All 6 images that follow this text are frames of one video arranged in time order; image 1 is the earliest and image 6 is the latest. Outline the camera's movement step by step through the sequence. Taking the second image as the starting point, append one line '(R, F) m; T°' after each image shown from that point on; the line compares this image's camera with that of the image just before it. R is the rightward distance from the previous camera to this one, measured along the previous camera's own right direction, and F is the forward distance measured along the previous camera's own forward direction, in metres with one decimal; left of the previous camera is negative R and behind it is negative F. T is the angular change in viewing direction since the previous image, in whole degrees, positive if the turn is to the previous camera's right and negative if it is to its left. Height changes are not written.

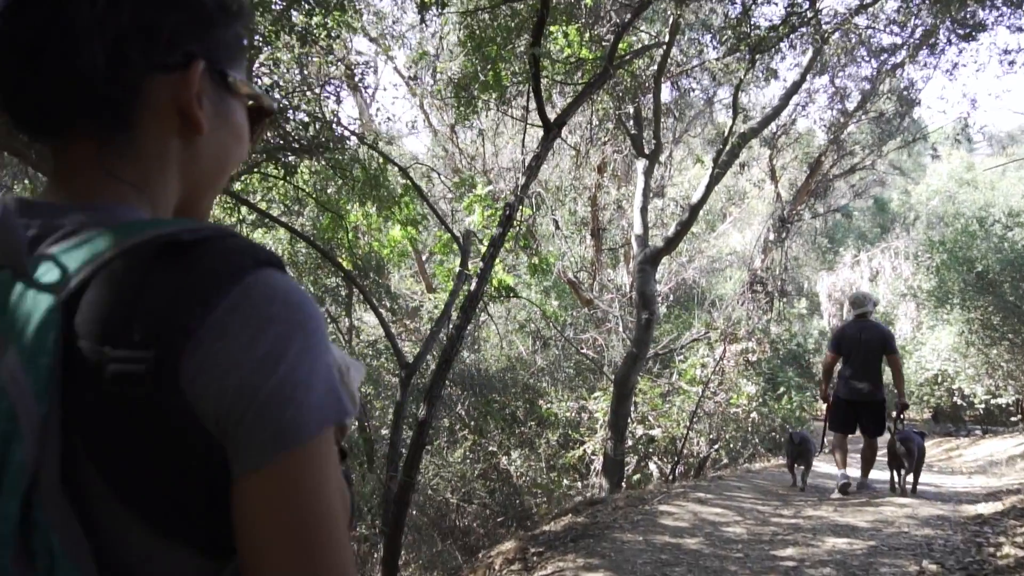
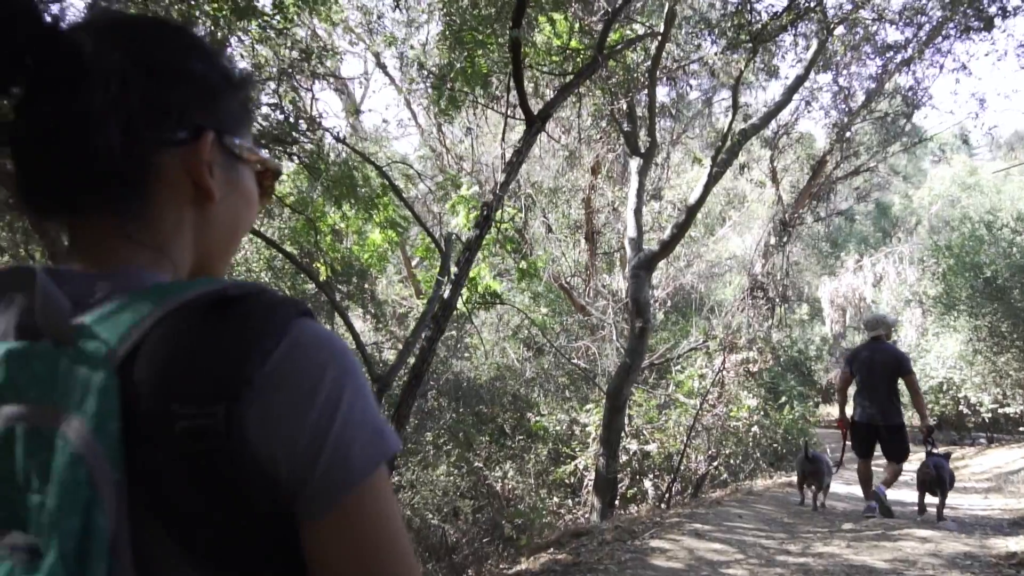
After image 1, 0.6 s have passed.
(+0.1, +0.5) m; 0°
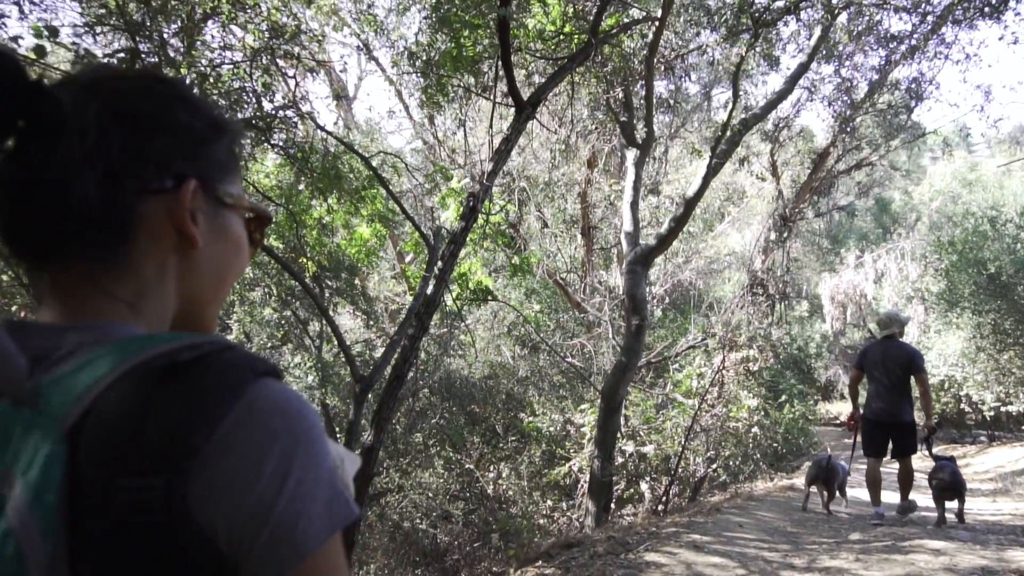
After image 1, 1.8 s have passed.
(+0.1, +0.3) m; 0°
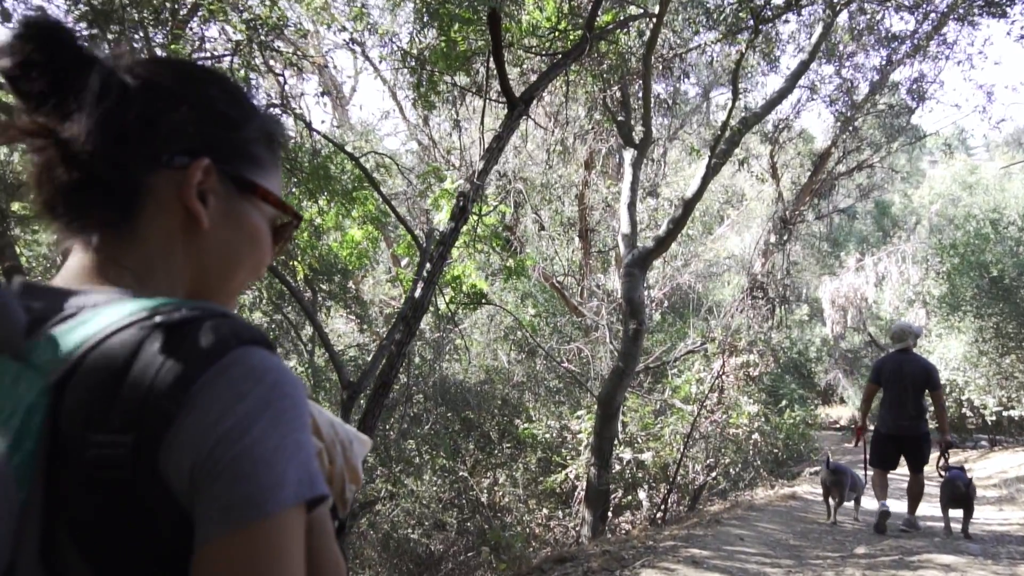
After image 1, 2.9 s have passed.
(0.0, +0.2) m; 0°
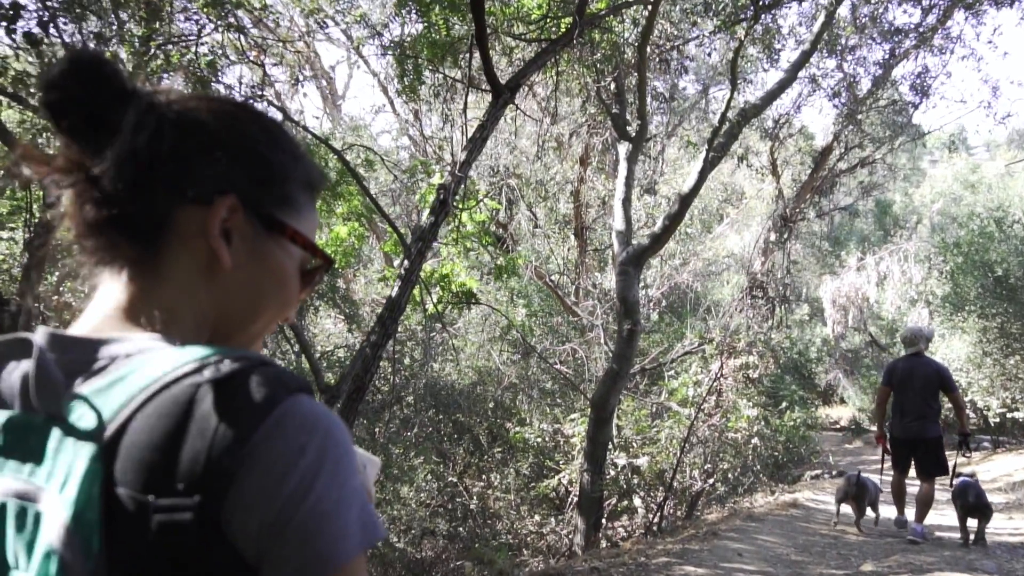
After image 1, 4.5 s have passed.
(+0.1, +0.3) m; 0°
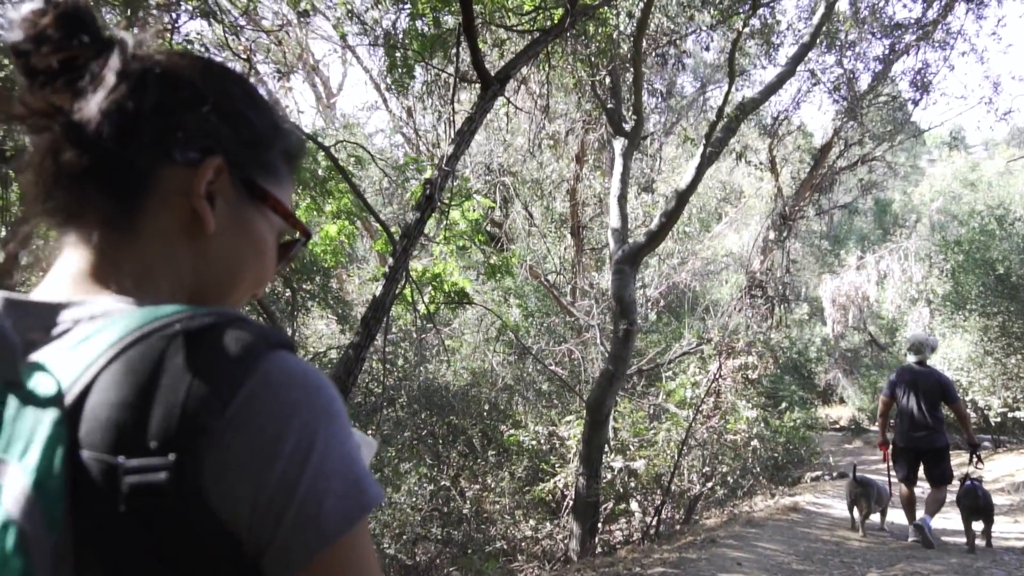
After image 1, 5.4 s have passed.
(0.0, +0.2) m; 0°
